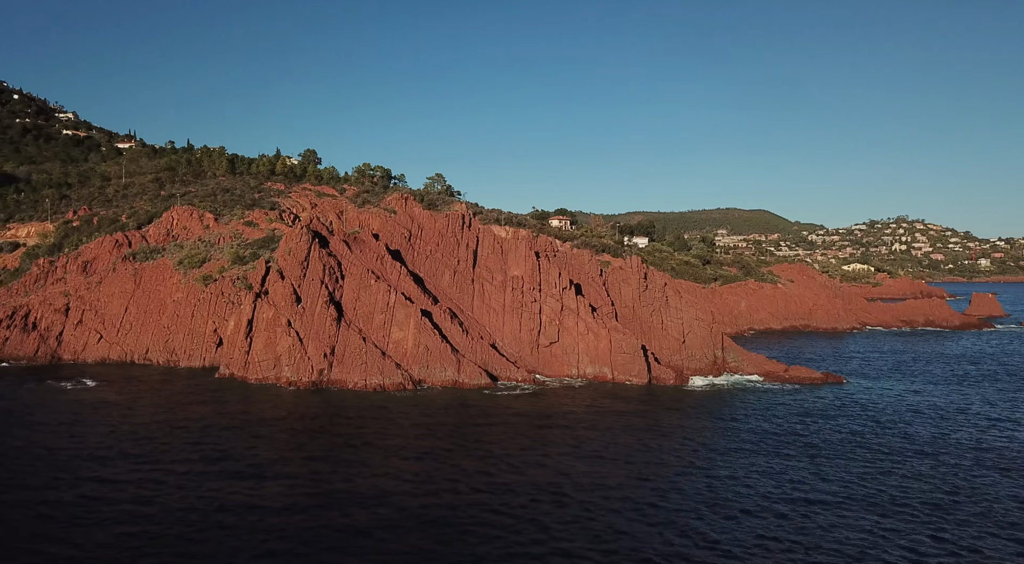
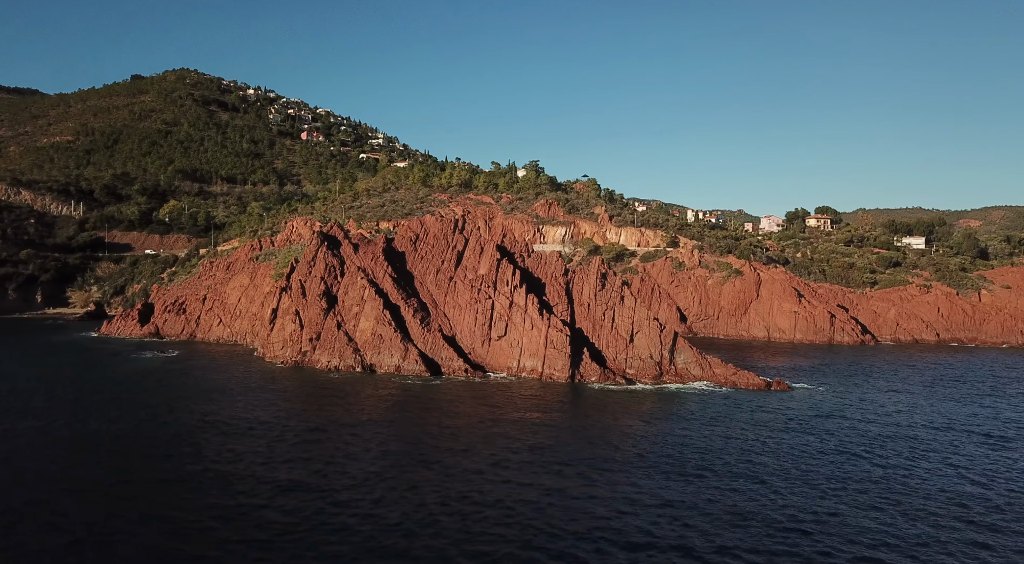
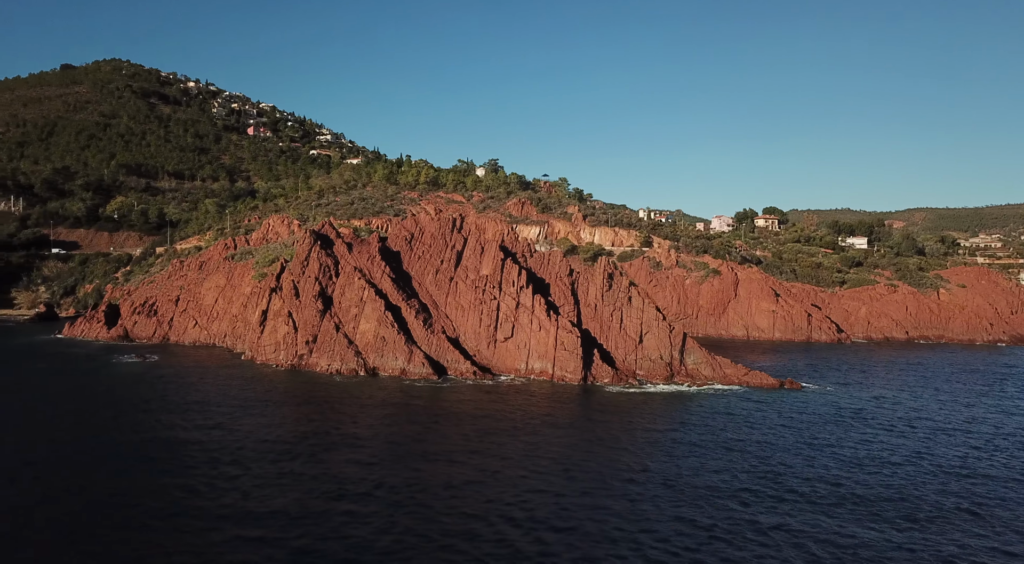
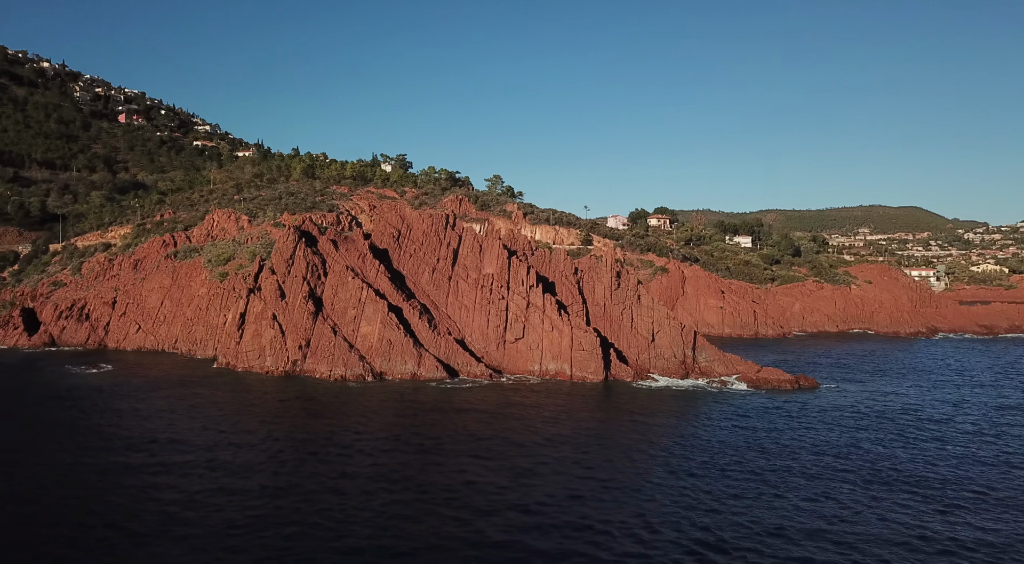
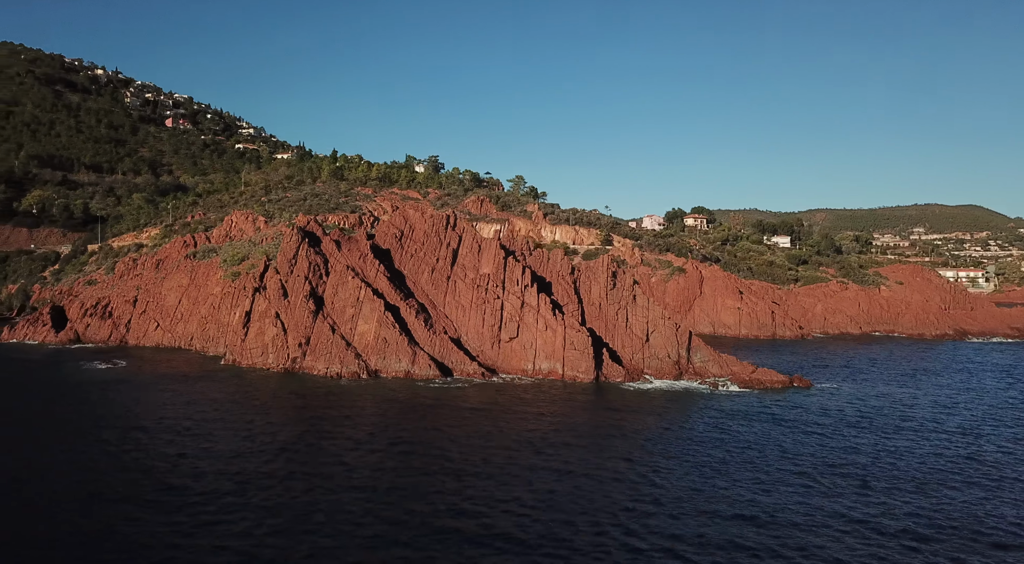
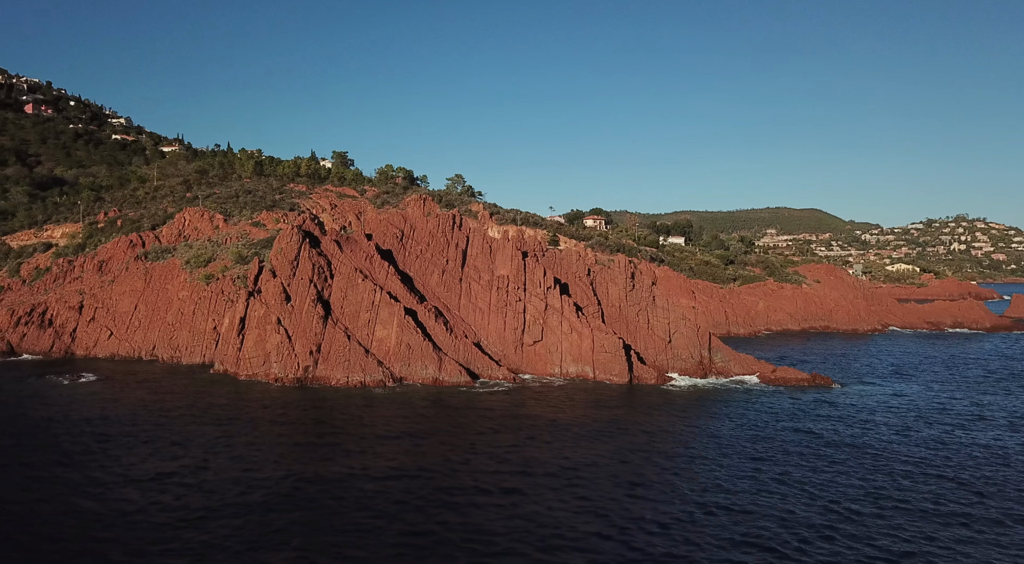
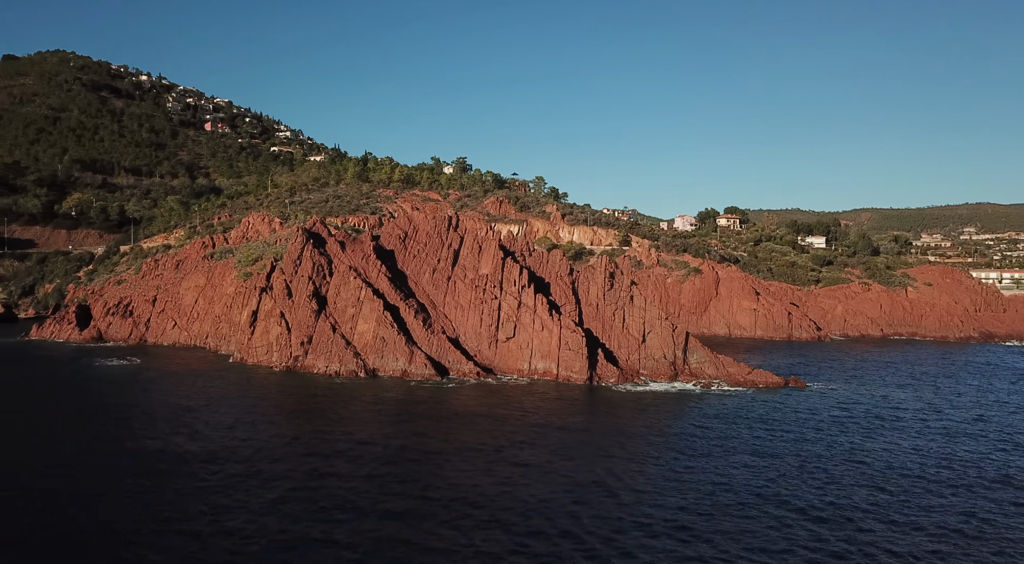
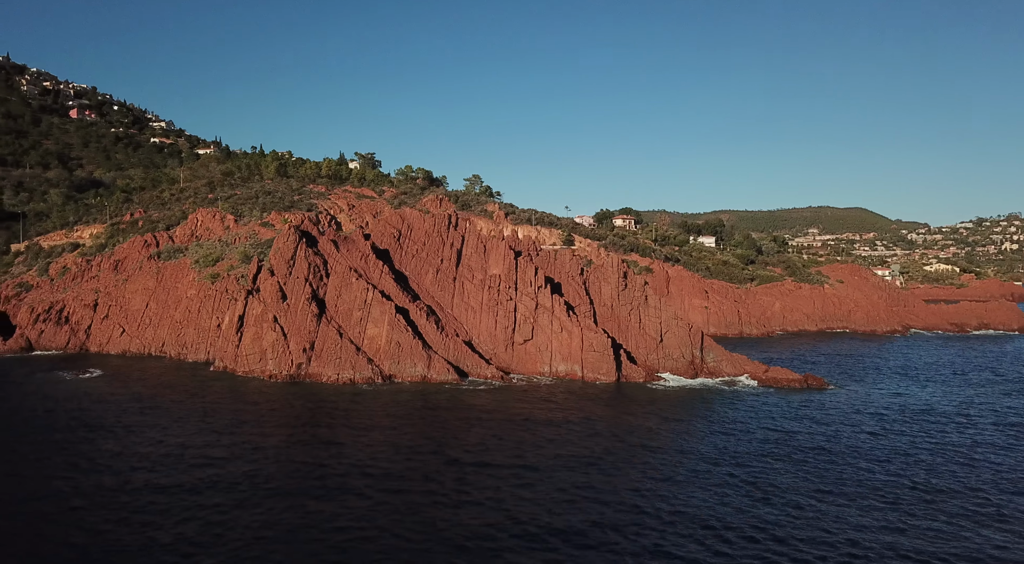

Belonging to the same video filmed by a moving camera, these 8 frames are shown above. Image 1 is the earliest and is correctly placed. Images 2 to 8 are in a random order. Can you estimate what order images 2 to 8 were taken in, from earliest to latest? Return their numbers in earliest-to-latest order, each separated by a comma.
6, 8, 4, 5, 7, 3, 2
